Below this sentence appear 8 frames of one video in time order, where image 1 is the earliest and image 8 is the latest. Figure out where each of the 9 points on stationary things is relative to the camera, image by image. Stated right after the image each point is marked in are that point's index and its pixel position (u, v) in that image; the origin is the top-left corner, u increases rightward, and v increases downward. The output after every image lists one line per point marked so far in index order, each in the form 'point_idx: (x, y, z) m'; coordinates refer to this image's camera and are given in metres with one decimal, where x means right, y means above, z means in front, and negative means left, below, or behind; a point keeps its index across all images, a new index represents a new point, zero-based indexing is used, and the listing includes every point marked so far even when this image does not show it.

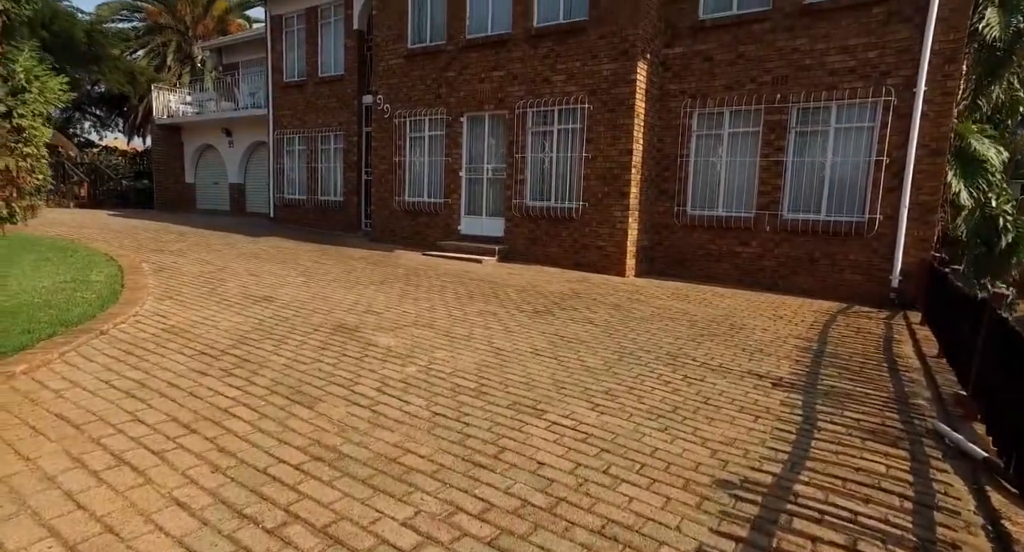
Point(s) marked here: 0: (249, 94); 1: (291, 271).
0: (-8.8, +6.1, +18.6) m
1: (-3.4, +0.1, +8.6) m
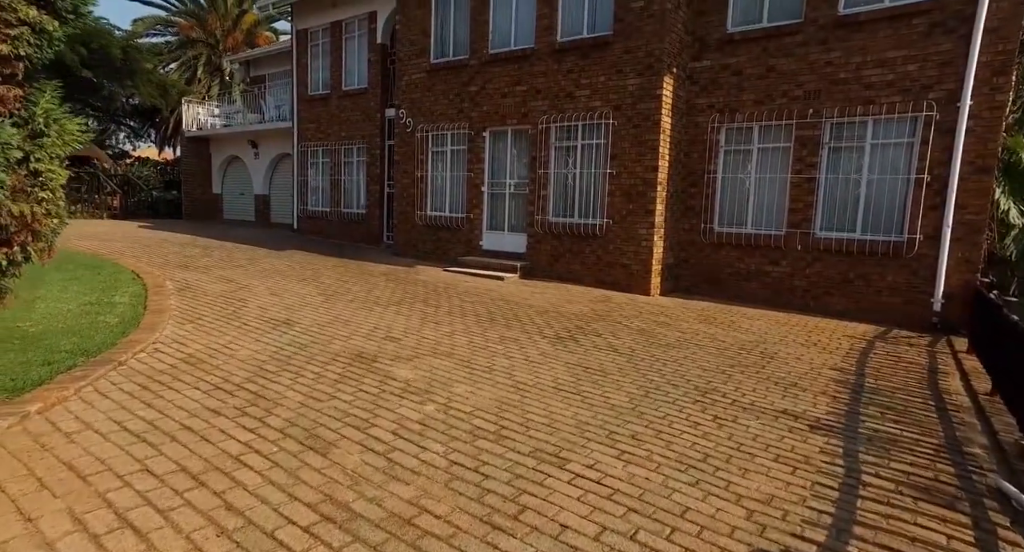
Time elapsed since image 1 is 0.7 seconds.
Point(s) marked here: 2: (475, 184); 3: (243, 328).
0: (-8.0, +5.7, +18.8) m
1: (-3.1, -0.2, +8.6) m
2: (-0.8, +1.9, +11.9) m
3: (-2.8, -0.6, +5.9) m
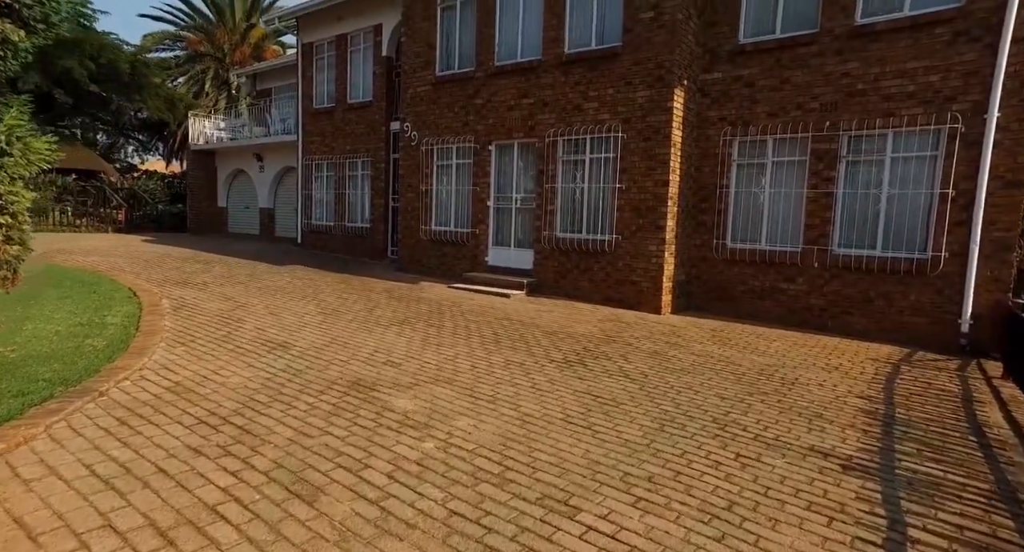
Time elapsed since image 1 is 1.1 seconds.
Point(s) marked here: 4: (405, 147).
0: (-7.8, +5.2, +18.8) m
1: (-3.0, -0.5, +8.3) m
2: (-0.7, +1.6, +11.7) m
3: (-2.8, -0.8, +5.7) m
4: (-2.5, +3.0, +13.0) m
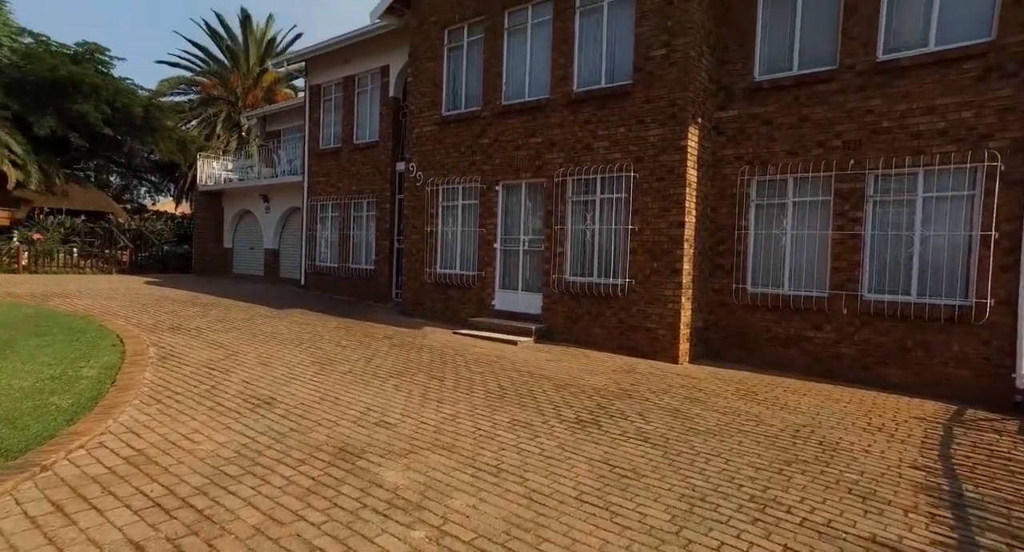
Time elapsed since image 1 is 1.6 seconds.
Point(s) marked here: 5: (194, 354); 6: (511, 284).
0: (-7.5, +3.8, +18.7) m
1: (-2.9, -1.1, +7.8) m
2: (-0.5, +0.7, +11.3) m
3: (-2.7, -1.2, +5.1) m
4: (-2.3, +2.0, +12.7) m
5: (-4.4, -1.1, +7.7) m
6: (0.0, -0.2, +11.0) m
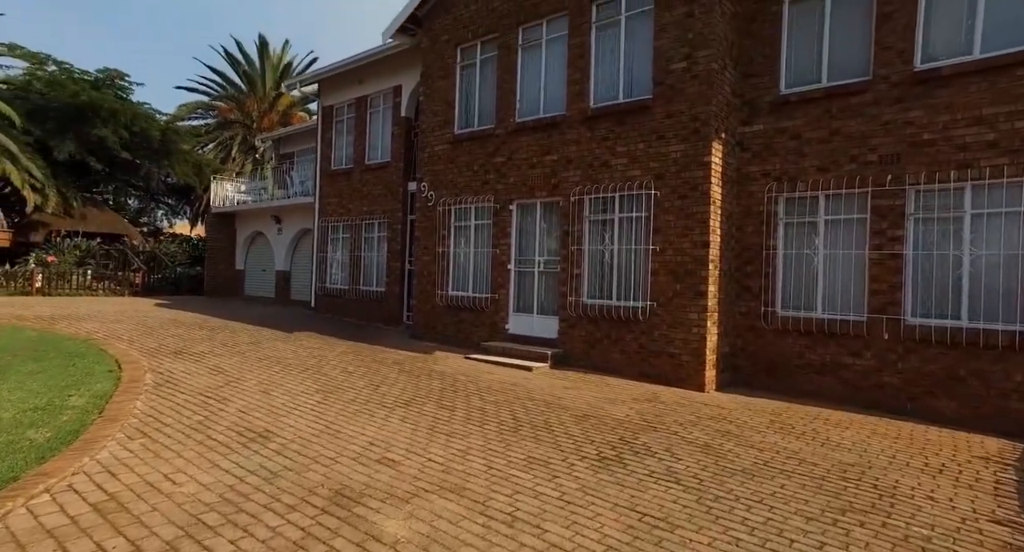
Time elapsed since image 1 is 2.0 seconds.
0: (-7.1, +3.1, +18.6) m
1: (-2.7, -1.4, +7.4) m
2: (-0.2, +0.3, +10.9) m
3: (-2.6, -1.4, +4.7) m
4: (-2.0, +1.5, +12.4) m
5: (-4.2, -1.4, +7.3) m
6: (+0.3, -0.6, +10.6) m
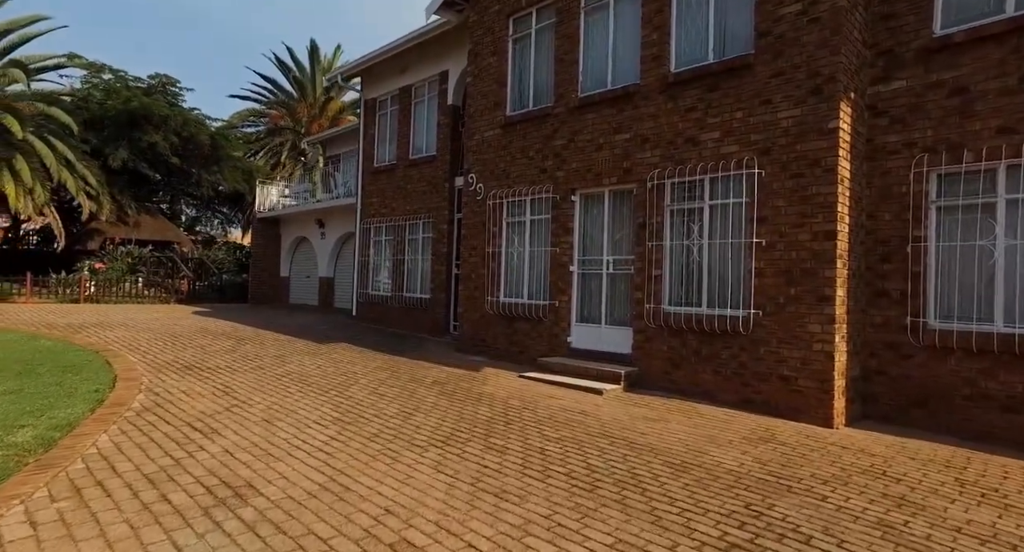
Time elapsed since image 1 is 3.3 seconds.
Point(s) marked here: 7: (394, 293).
0: (-5.3, +2.9, +17.6) m
1: (-2.0, -1.4, +5.9) m
2: (+0.8, +0.2, +9.2) m
3: (-2.1, -1.4, +3.3) m
4: (-0.8, +1.4, +10.9) m
5: (-3.5, -1.4, +6.0) m
6: (+1.2, -0.6, +8.9) m
7: (-3.0, -0.4, +14.3) m
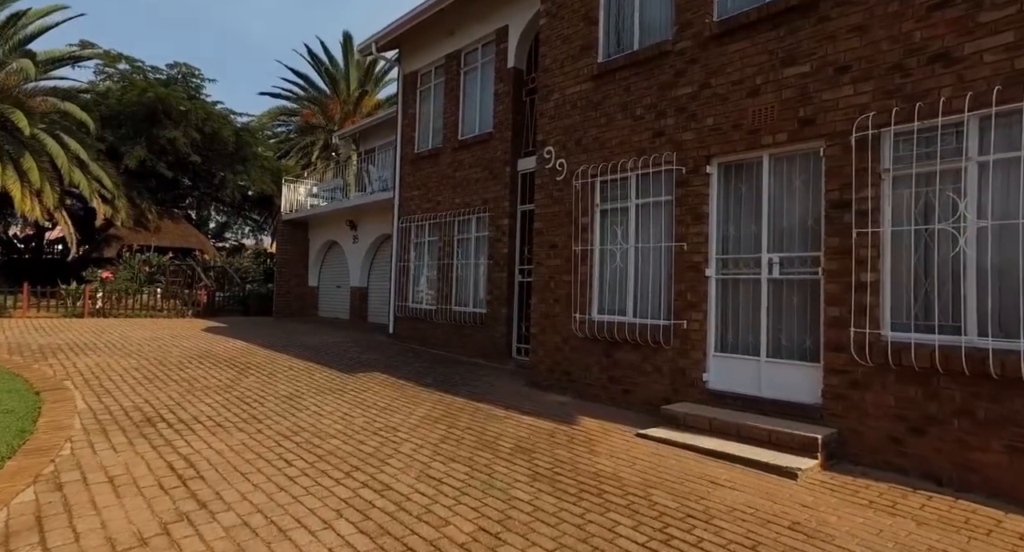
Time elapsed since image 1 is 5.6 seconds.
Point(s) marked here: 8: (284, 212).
0: (-3.6, +2.6, +15.0) m
1: (-0.9, -1.5, +3.1) m
2: (+2.0, +0.1, +6.2) m
3: (-1.3, -1.4, +0.5) m
4: (+0.5, +1.3, +8.1) m
5: (-2.4, -1.4, +3.3) m
6: (+2.4, -0.7, +5.9) m
7: (-1.5, -0.6, +11.6) m
8: (-7.6, +2.1, +18.7) m
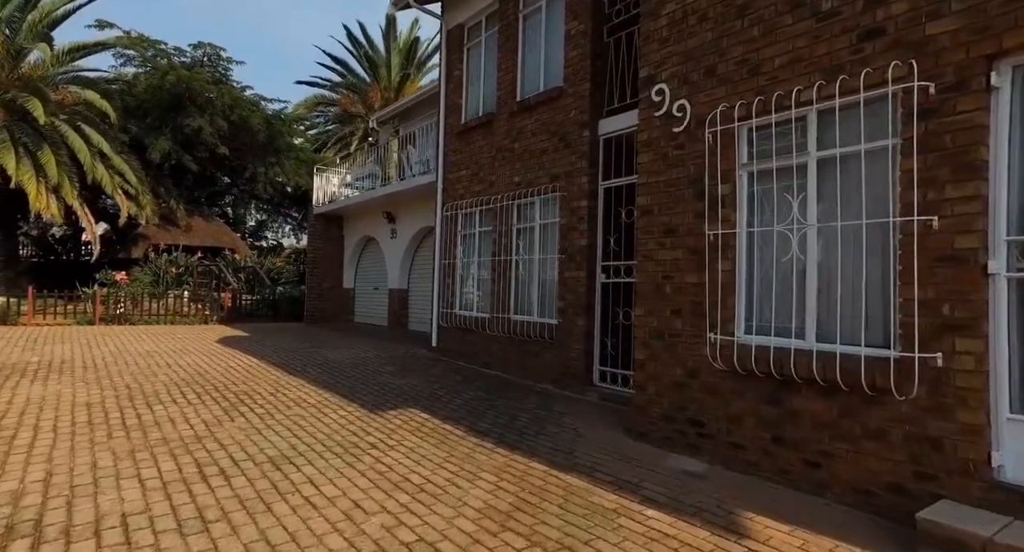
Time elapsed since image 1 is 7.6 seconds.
0: (-2.1, +2.6, +12.6) m
1: (-0.4, -1.5, +0.5) m
2: (+2.8, +0.2, +3.4) m
3: (-0.9, -1.4, -2.1) m
4: (+1.4, +1.3, +5.3) m
5: (-1.9, -1.4, +0.8) m
6: (+3.2, -0.7, +2.9) m
7: (-0.3, -0.6, +9.0) m
8: (-5.7, +2.1, +16.6) m
